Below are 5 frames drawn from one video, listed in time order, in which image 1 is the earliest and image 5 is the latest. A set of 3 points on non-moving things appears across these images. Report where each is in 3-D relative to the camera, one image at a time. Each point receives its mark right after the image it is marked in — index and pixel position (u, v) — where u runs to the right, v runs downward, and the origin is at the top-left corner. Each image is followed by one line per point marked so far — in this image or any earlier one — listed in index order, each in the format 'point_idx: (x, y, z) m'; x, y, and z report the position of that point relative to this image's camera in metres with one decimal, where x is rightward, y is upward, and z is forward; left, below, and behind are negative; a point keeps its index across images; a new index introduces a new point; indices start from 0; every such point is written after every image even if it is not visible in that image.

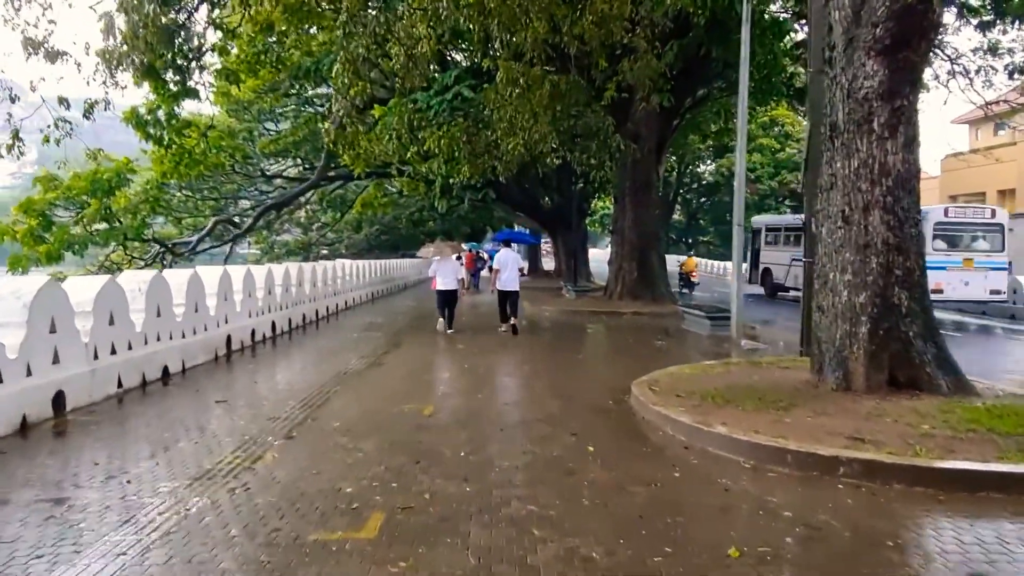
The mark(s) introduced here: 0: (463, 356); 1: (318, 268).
0: (-0.7, -1.0, +11.8) m
1: (-5.0, +0.5, +19.5) m
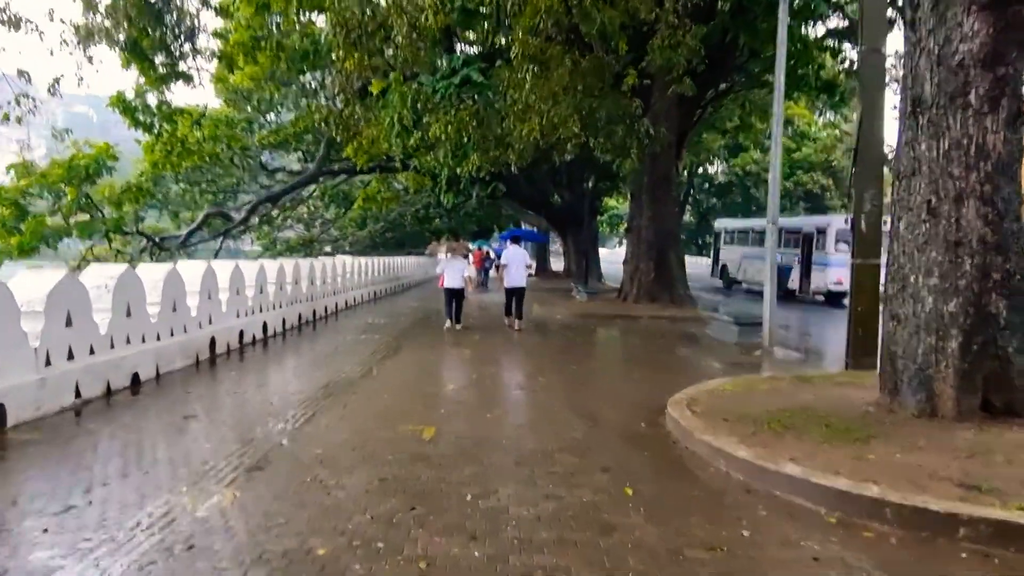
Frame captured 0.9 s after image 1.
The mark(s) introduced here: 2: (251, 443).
0: (-0.6, -1.0, +10.6) m
1: (-4.8, +0.6, +18.4) m
2: (-2.1, -1.2, +6.0) m
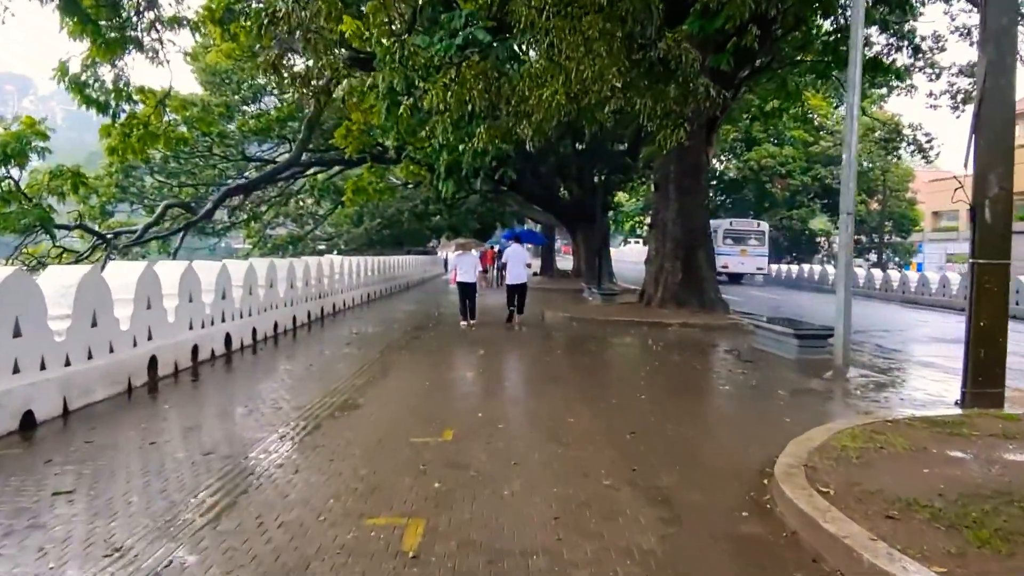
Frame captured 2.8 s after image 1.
0: (-0.4, -1.1, +8.4) m
1: (-4.6, +0.5, +16.1) m
2: (-1.9, -1.3, +3.8) m
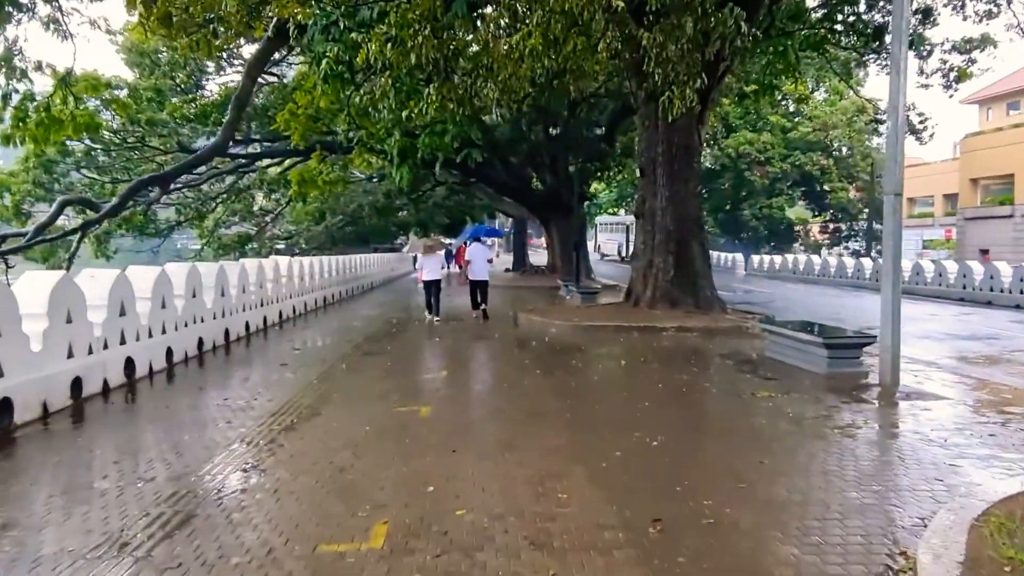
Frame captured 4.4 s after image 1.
0: (-0.7, -1.2, +6.3) m
1: (-5.2, +0.4, +13.9) m
2: (-2.0, -1.5, +1.7) m
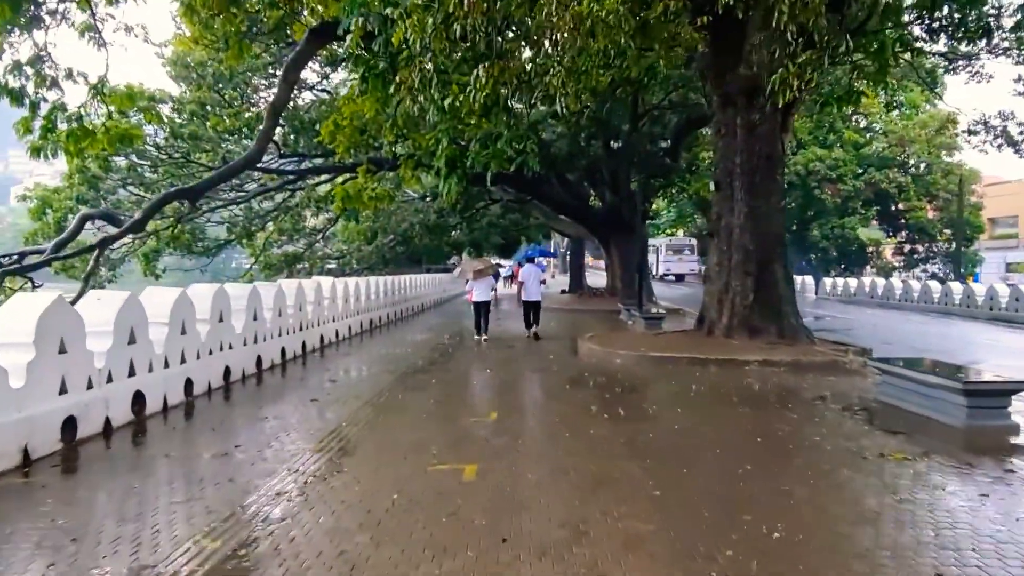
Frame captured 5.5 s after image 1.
0: (-0.2, -1.4, +4.9) m
1: (-4.2, 0.0, +12.8) m
2: (-1.9, -1.6, +0.4) m
